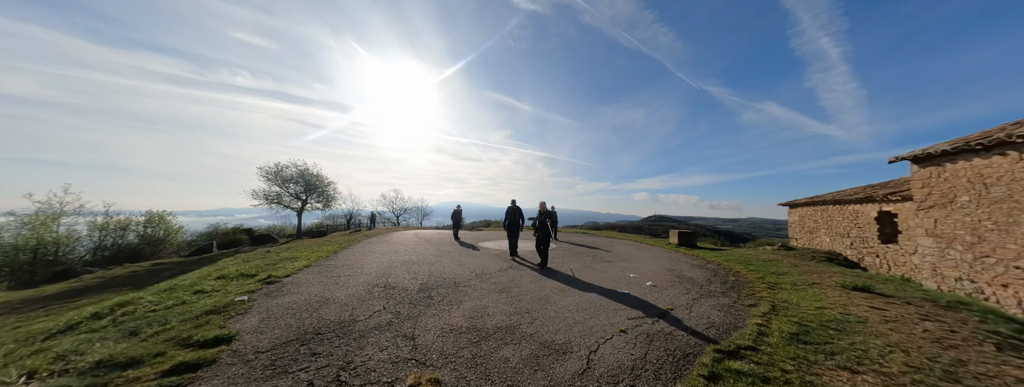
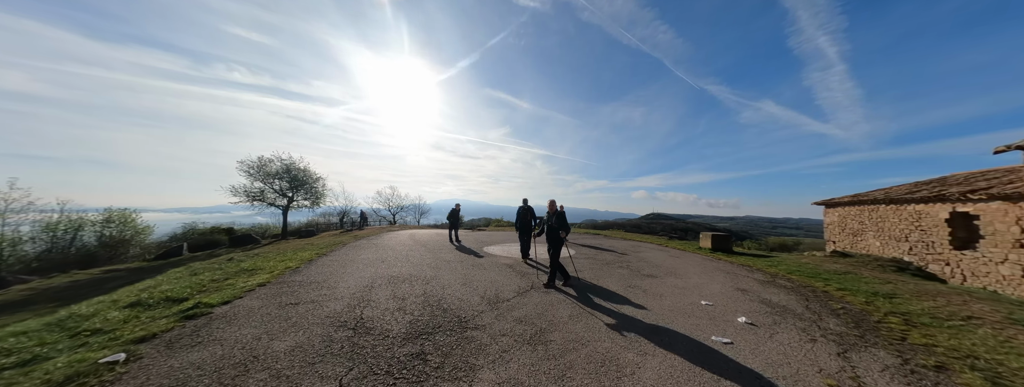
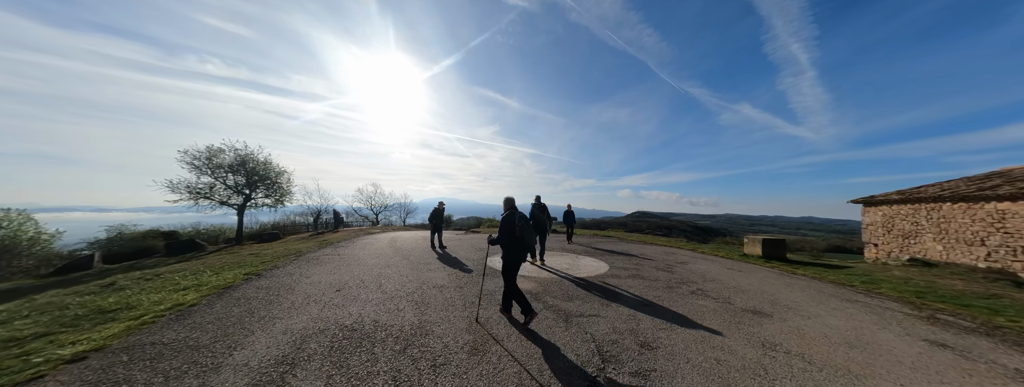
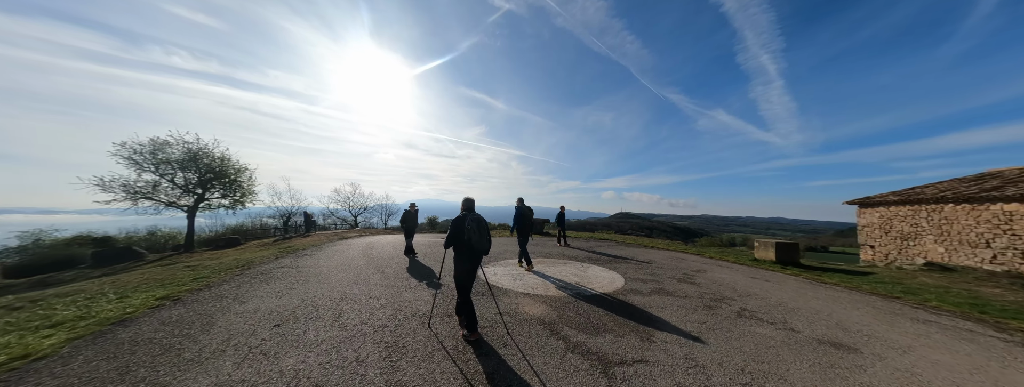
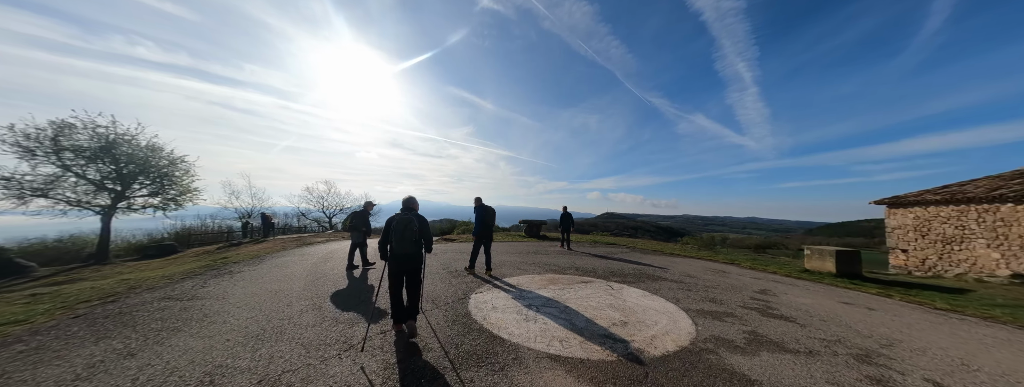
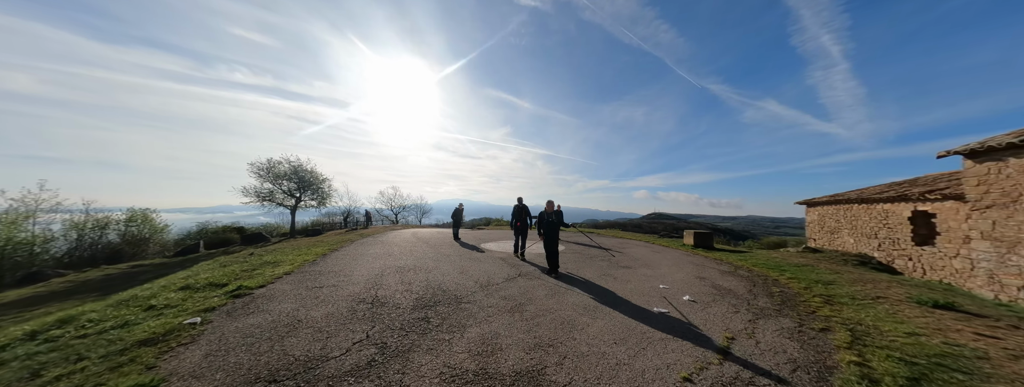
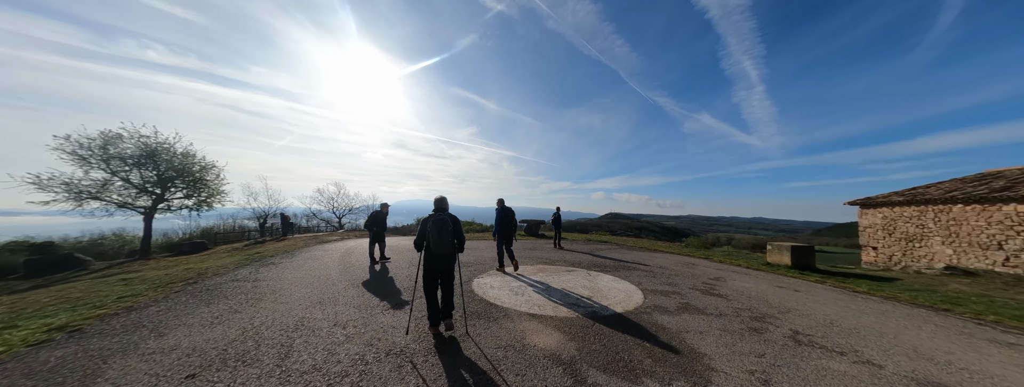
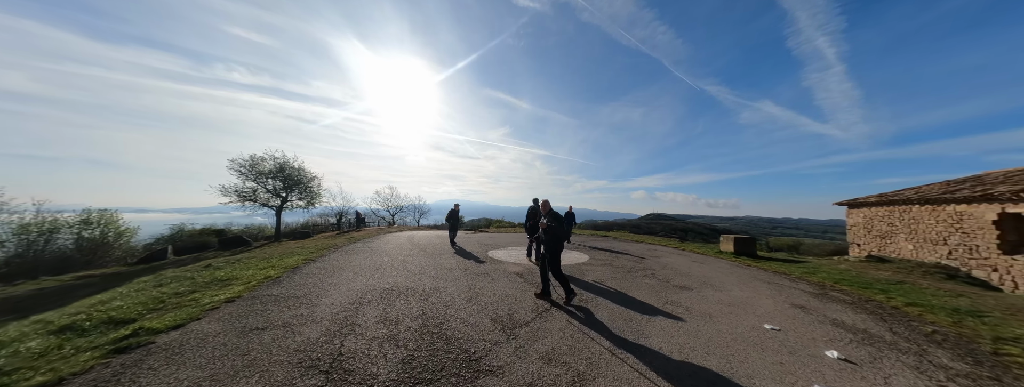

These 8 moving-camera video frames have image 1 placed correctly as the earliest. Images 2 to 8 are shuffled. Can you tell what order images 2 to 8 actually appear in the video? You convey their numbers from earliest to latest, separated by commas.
6, 2, 8, 3, 4, 7, 5
